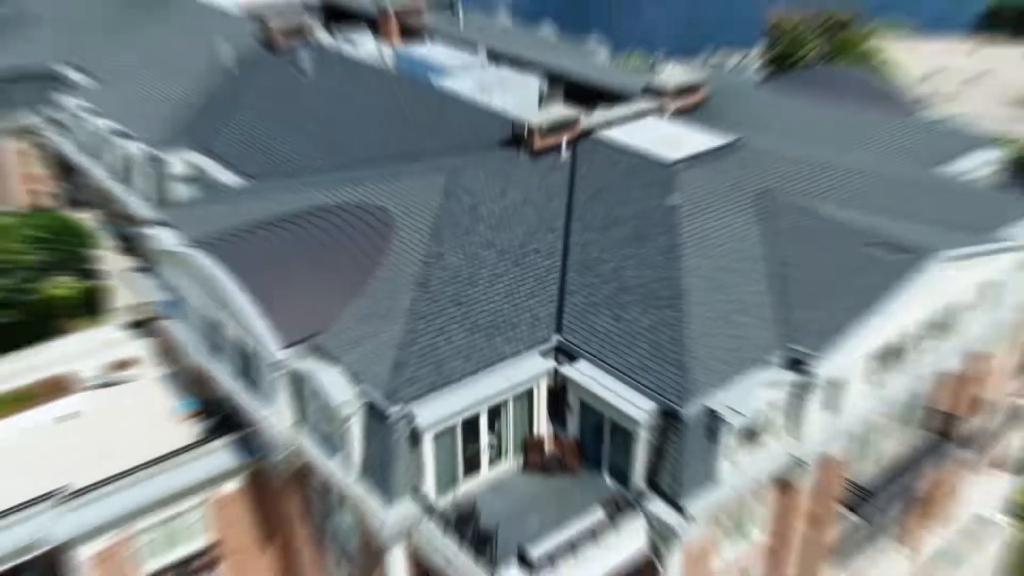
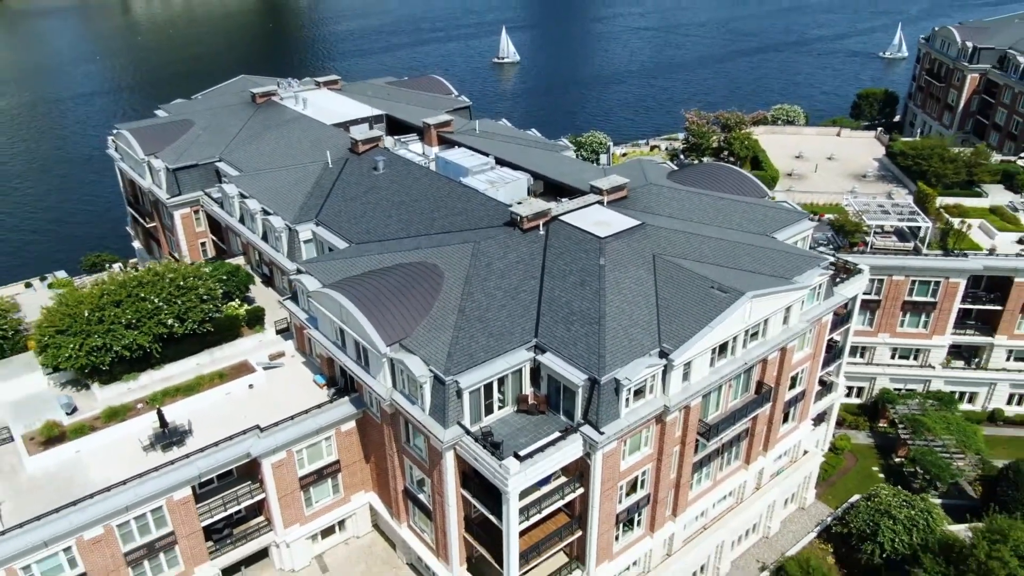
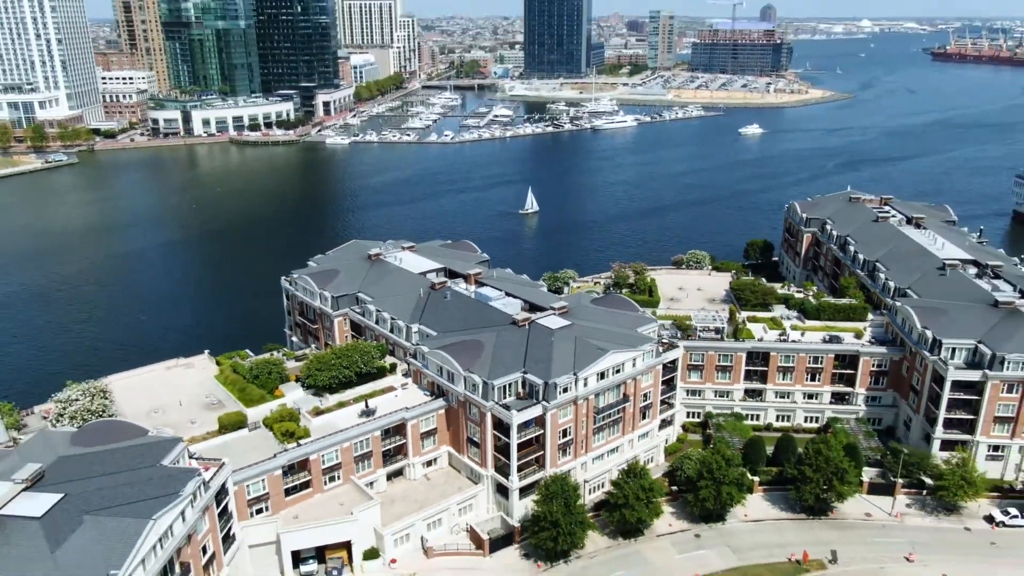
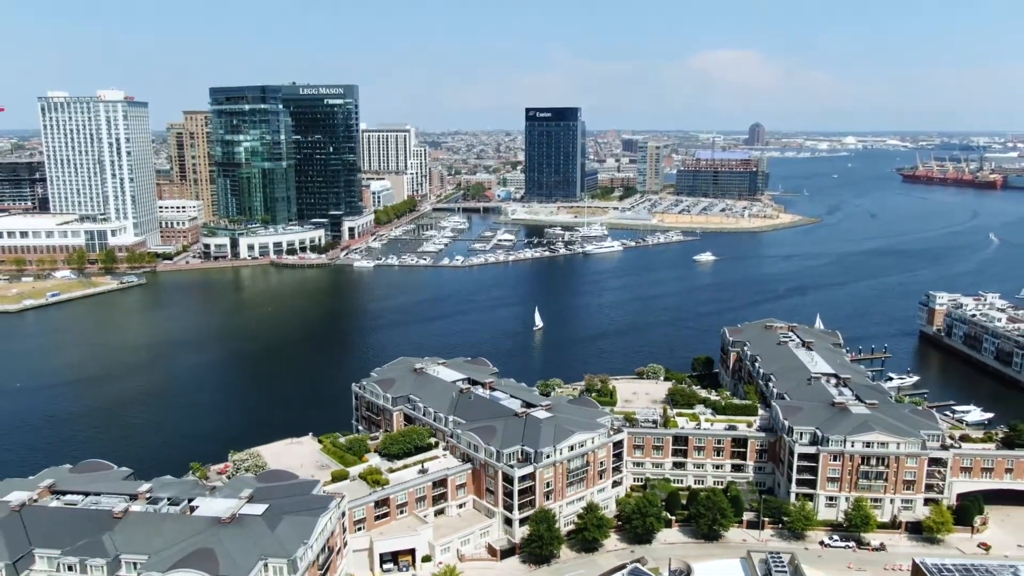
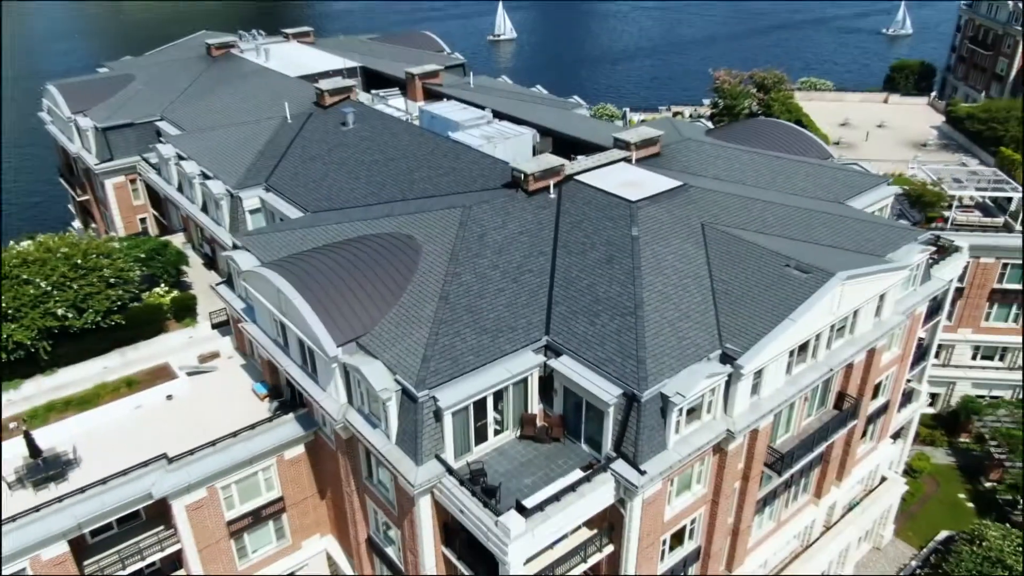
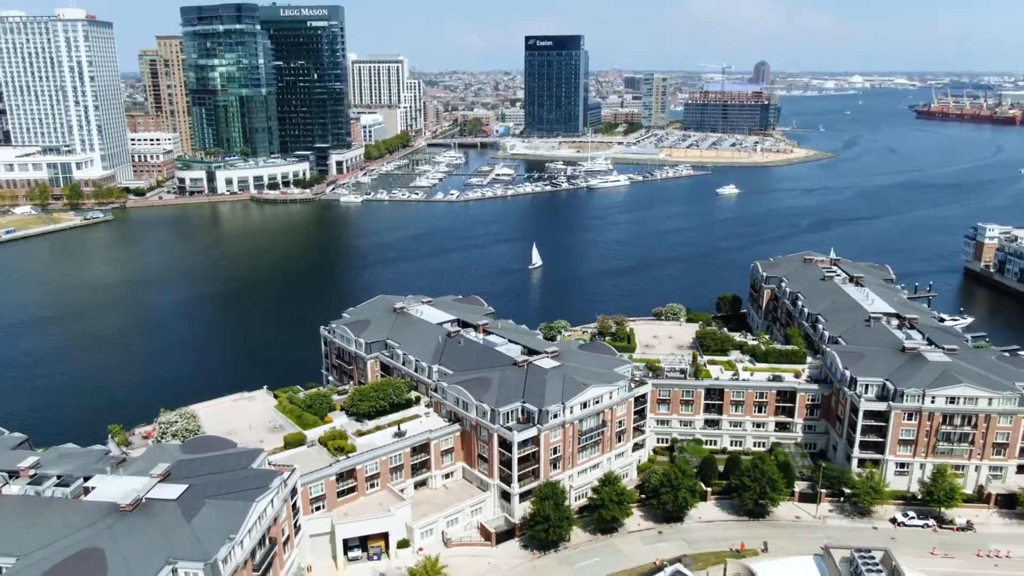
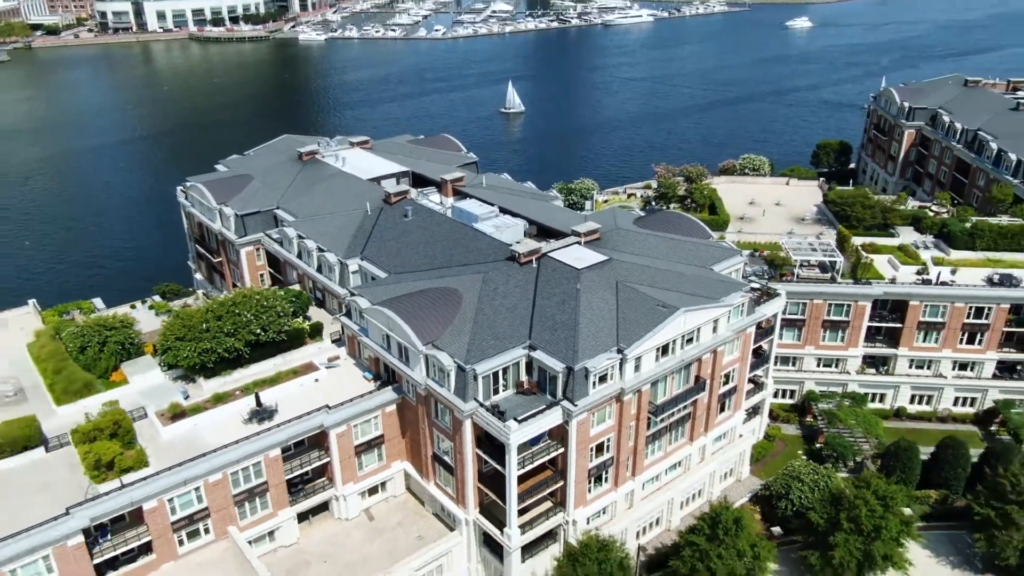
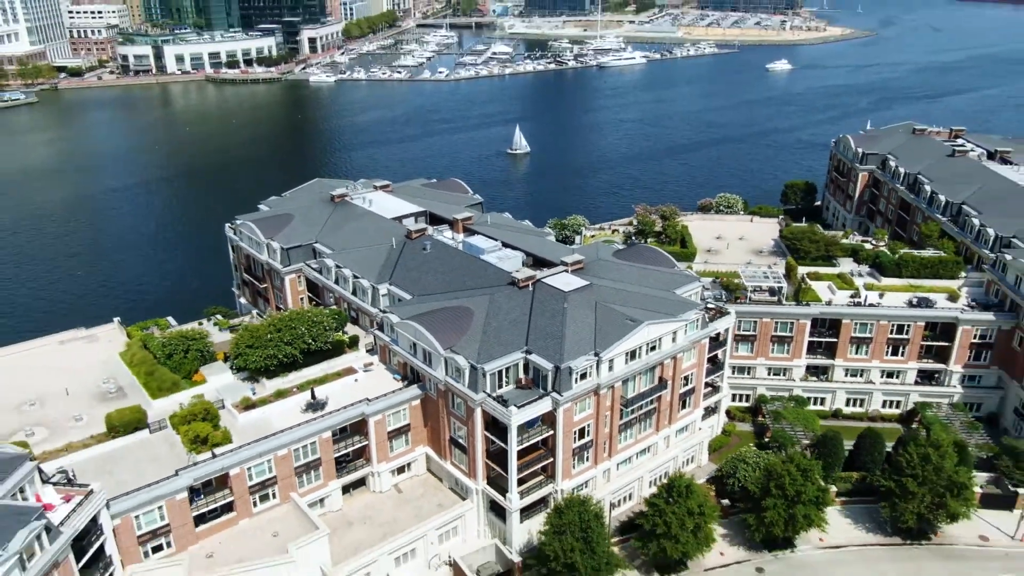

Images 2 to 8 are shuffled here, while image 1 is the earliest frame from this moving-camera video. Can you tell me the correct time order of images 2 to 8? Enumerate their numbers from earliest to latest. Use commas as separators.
5, 2, 7, 8, 3, 6, 4
